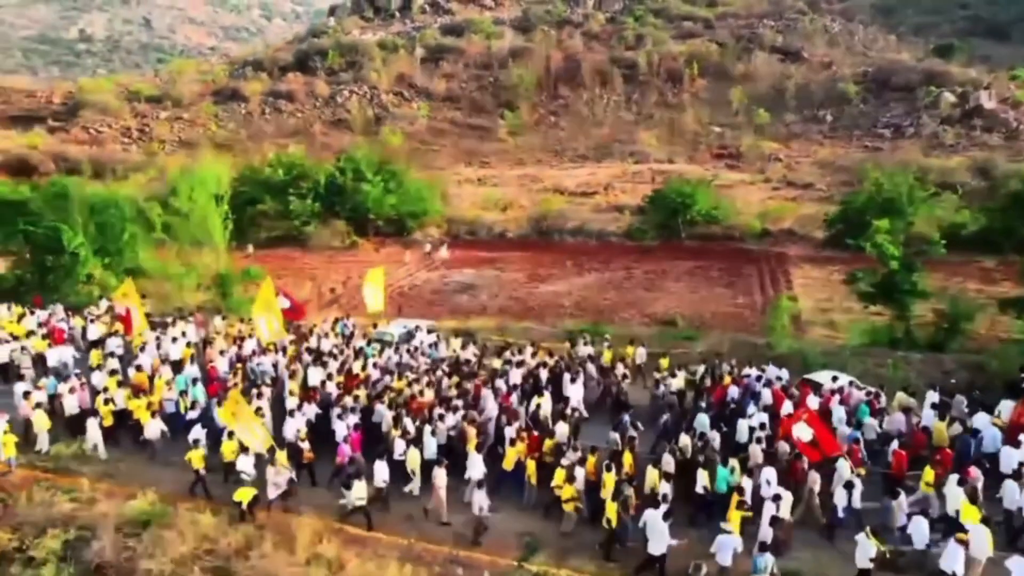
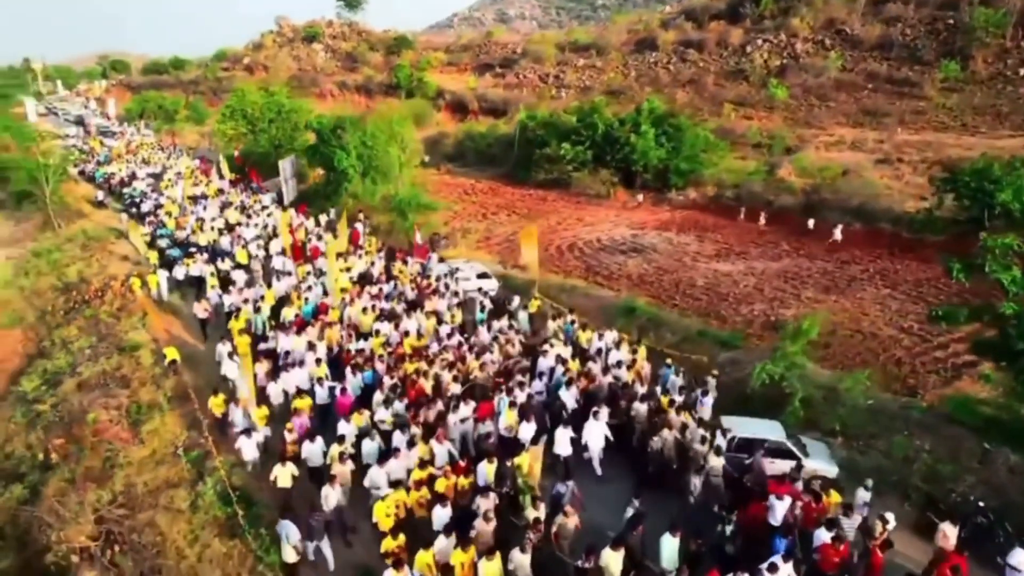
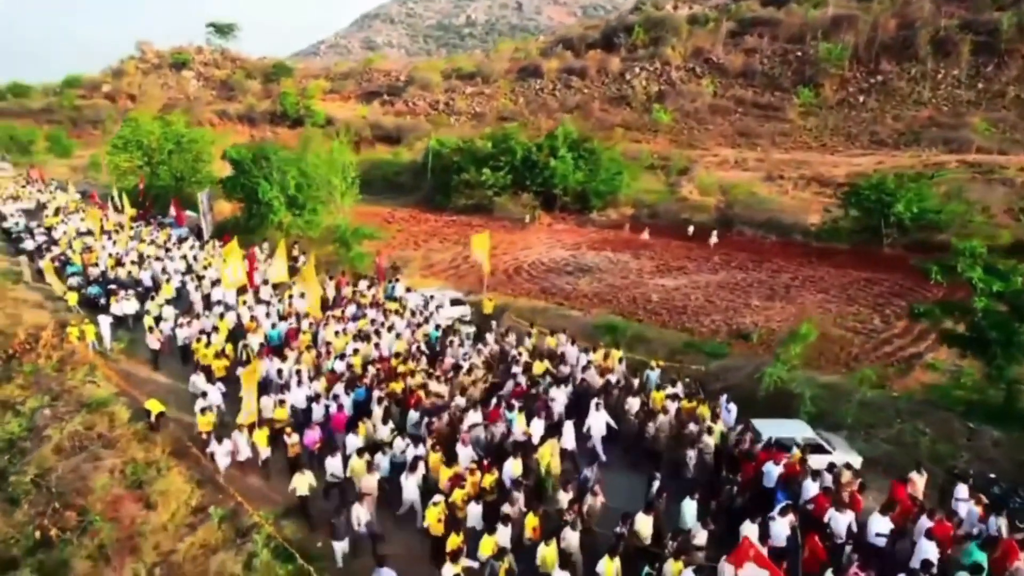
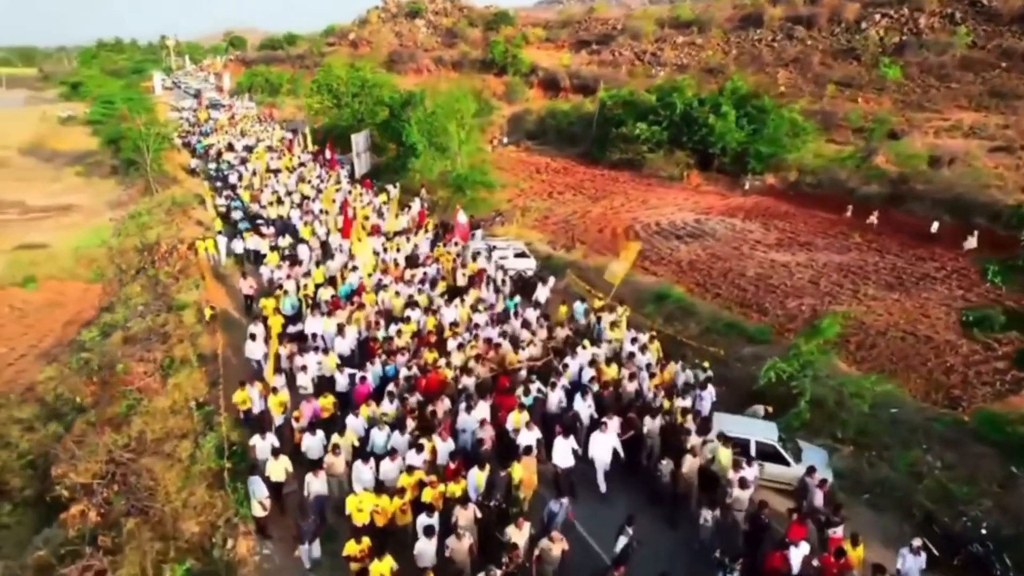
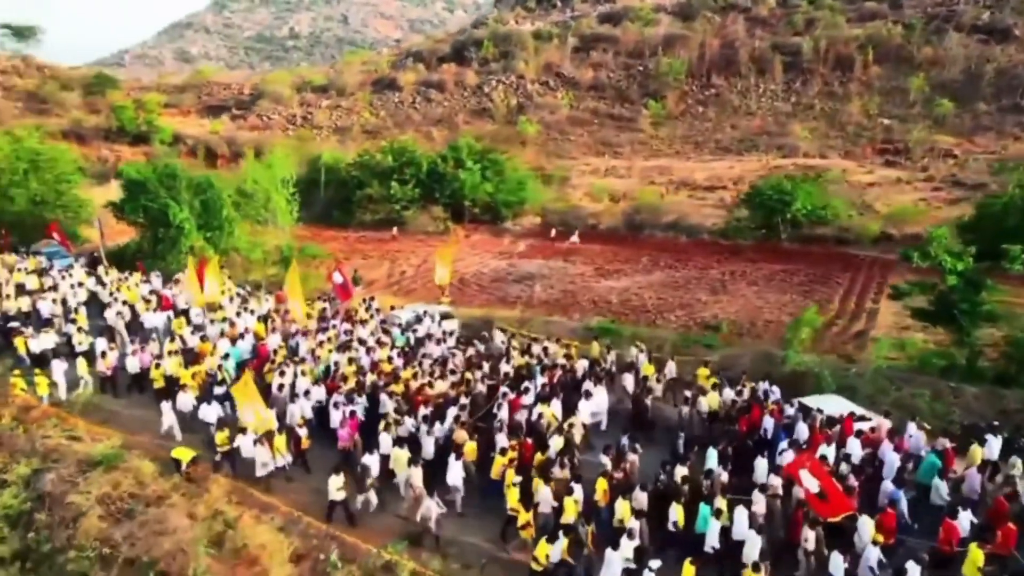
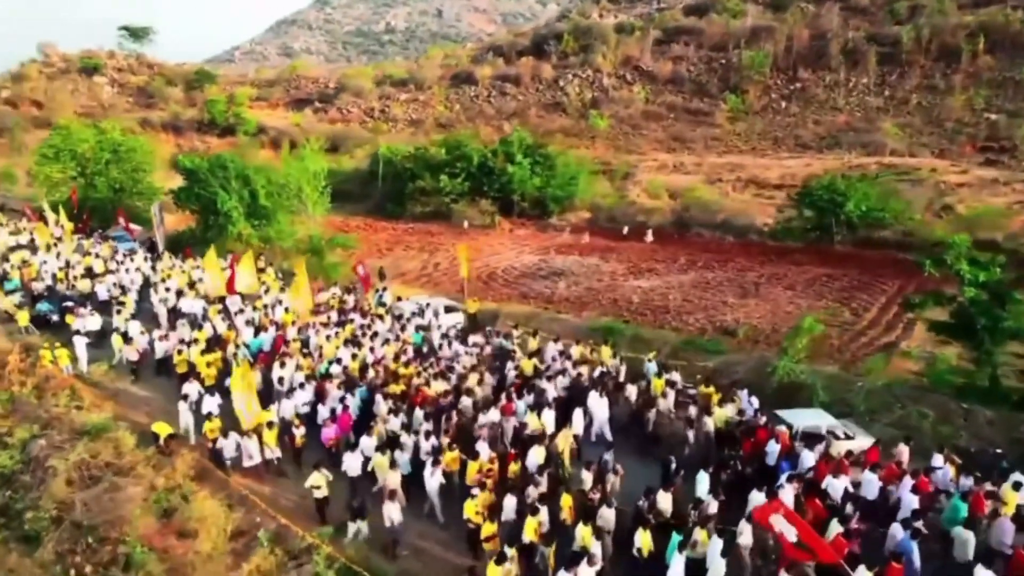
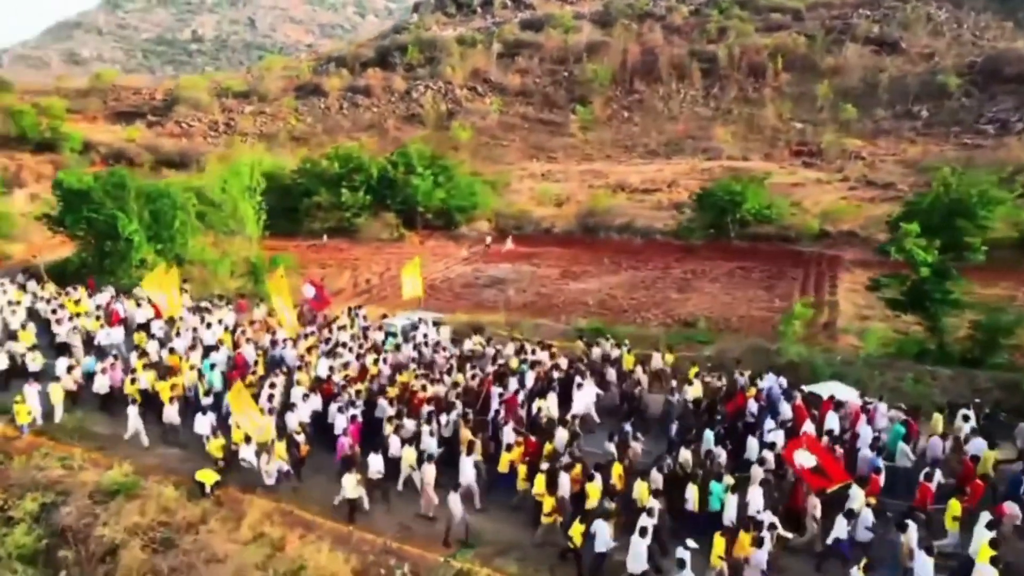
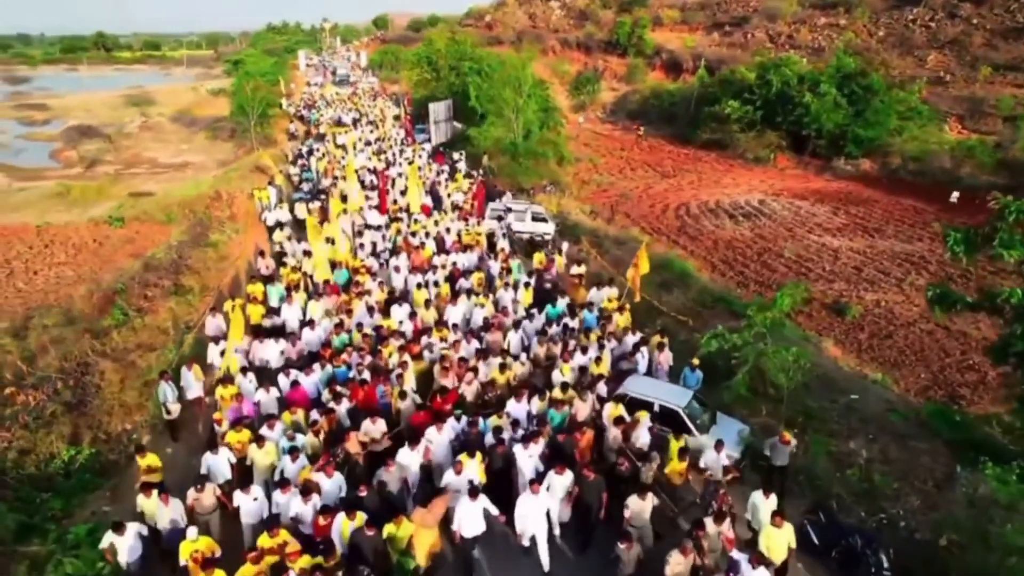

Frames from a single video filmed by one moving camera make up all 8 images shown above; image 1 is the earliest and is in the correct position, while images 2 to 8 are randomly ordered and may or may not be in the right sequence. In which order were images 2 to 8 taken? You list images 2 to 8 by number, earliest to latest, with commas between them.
7, 5, 6, 3, 2, 4, 8
